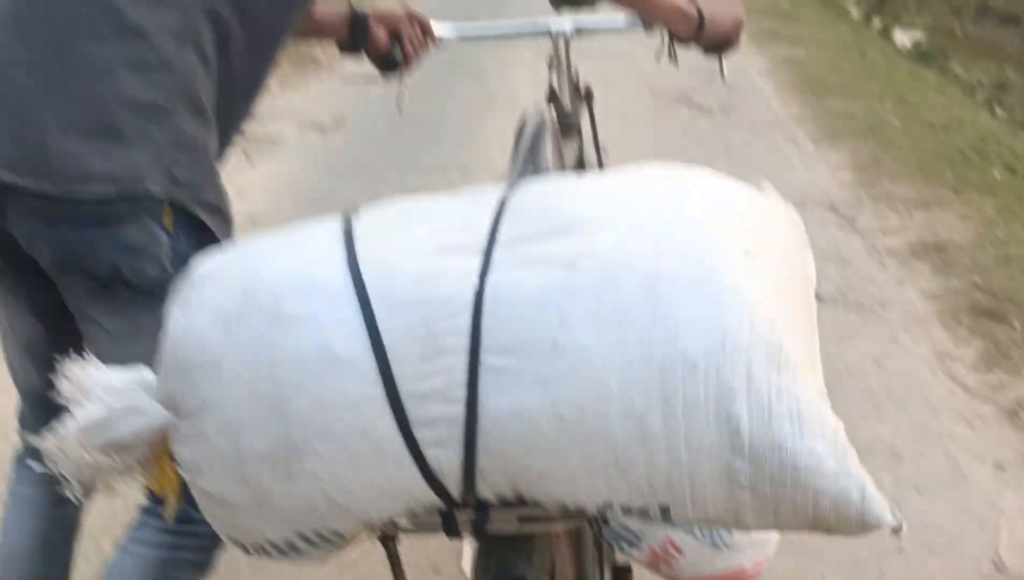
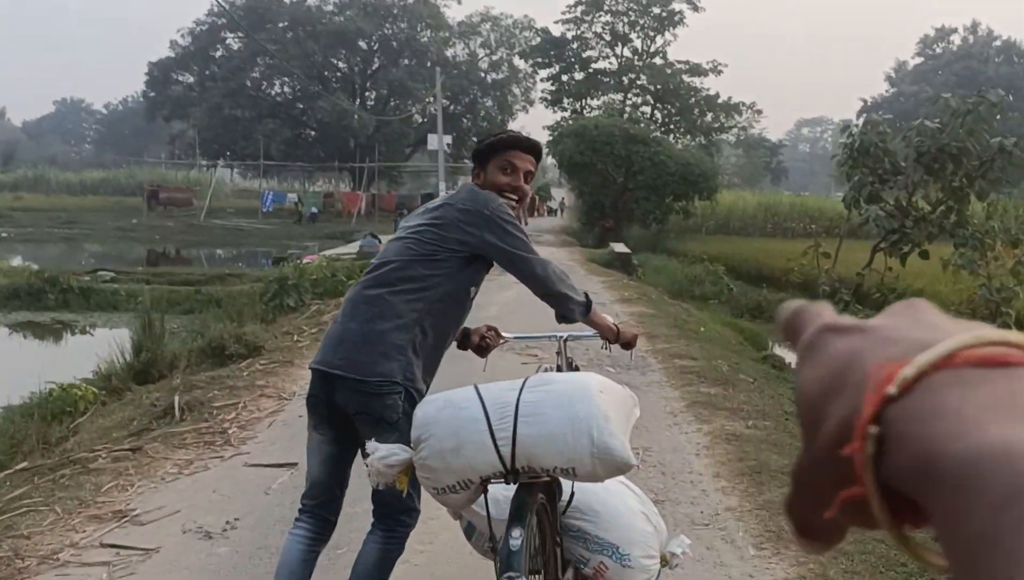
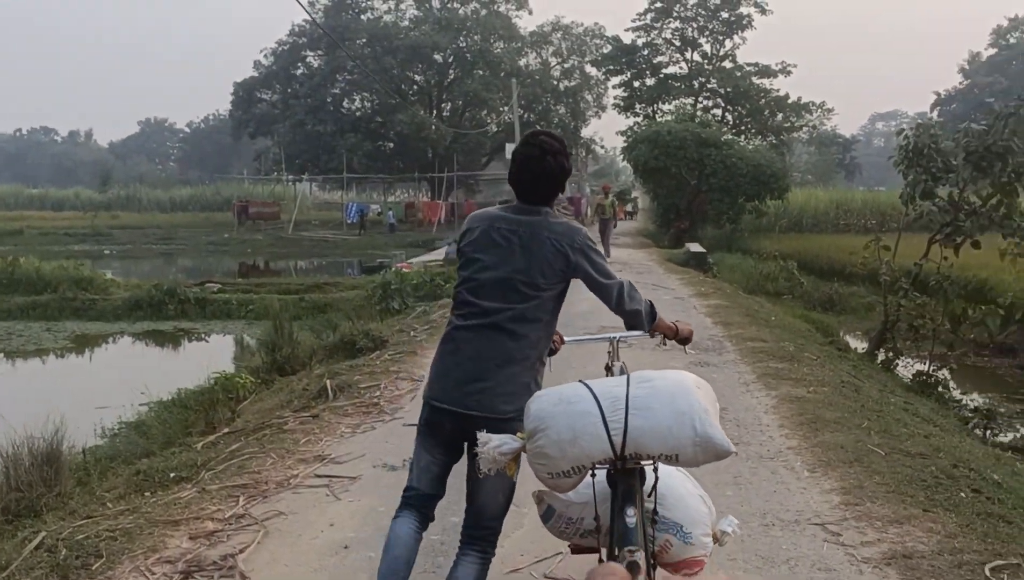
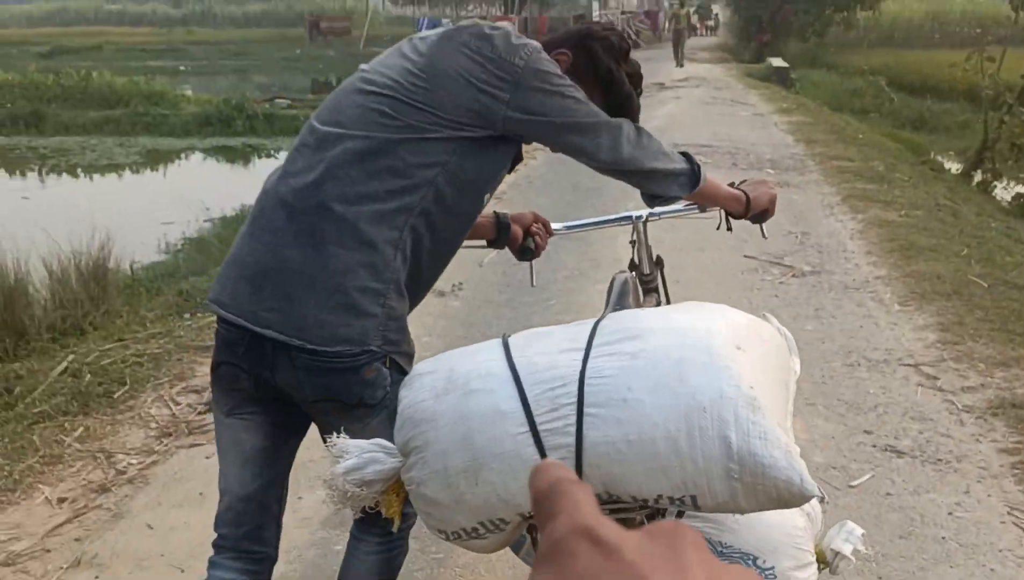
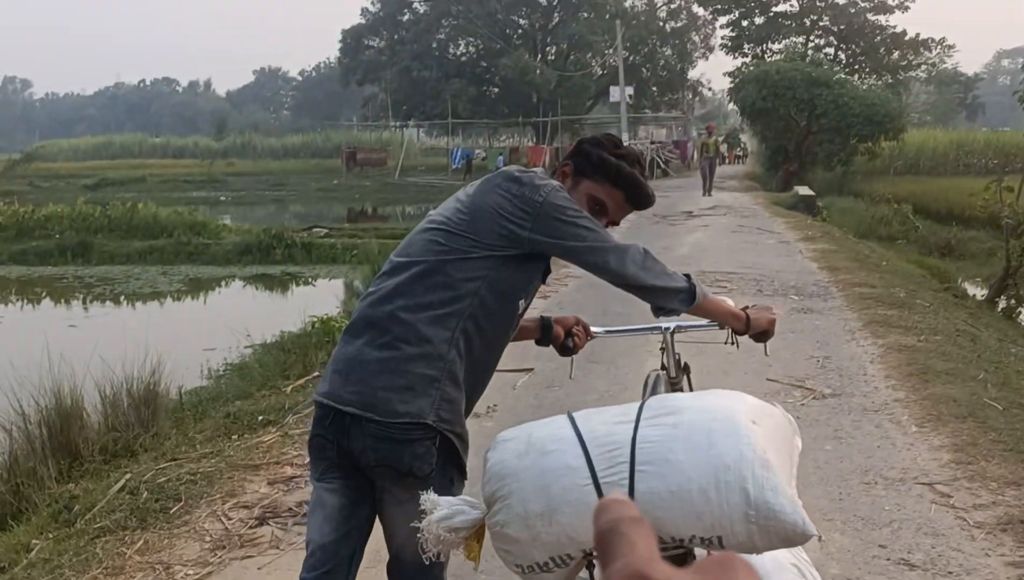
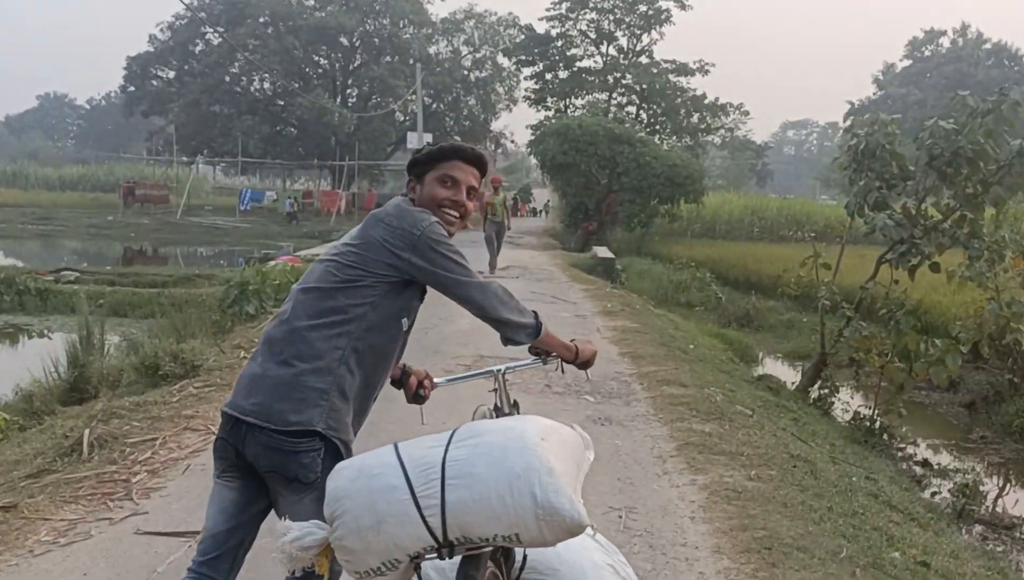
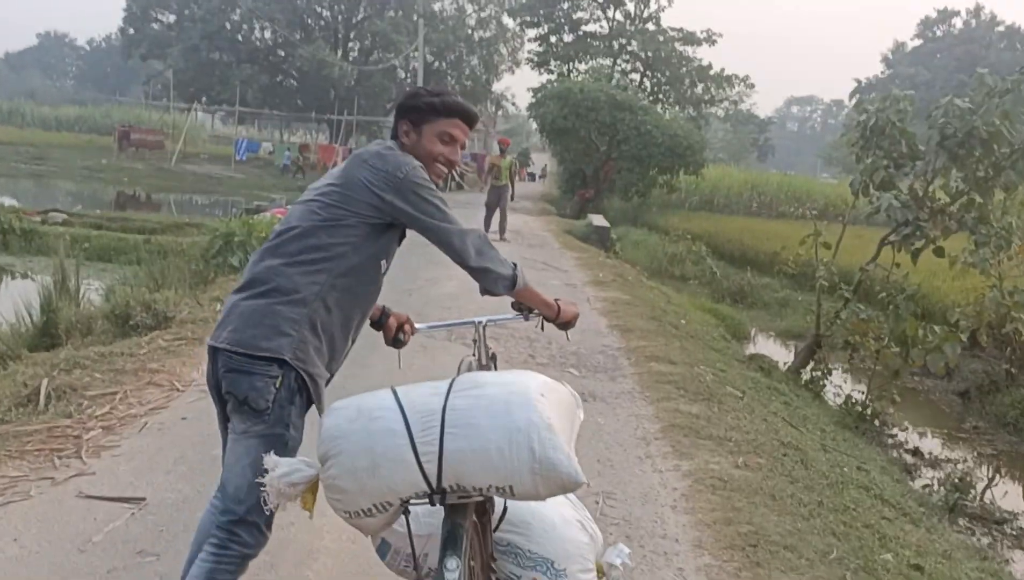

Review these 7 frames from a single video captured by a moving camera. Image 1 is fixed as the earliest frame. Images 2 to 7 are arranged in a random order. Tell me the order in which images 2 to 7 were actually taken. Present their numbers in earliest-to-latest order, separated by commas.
4, 5, 3, 2, 6, 7
